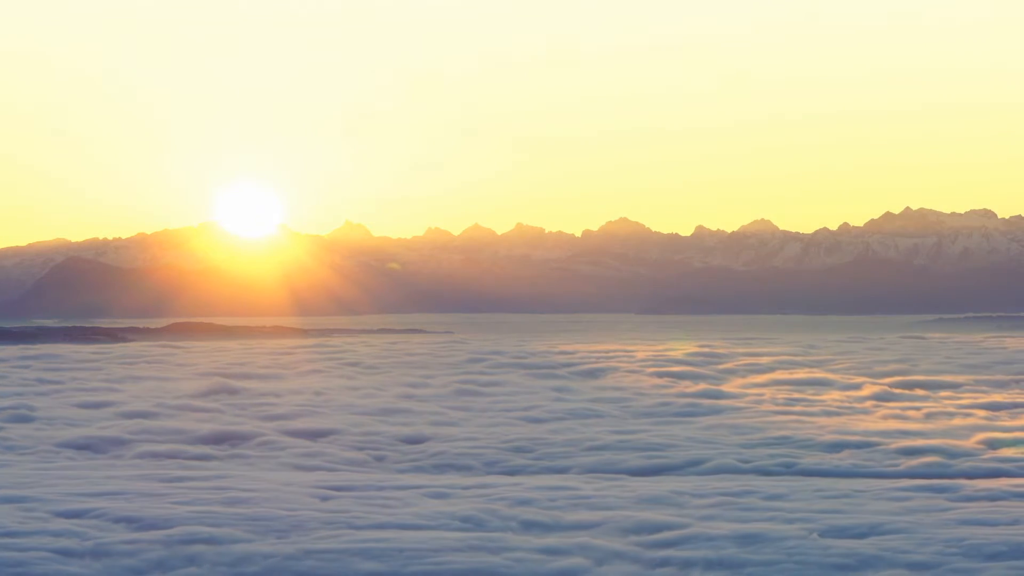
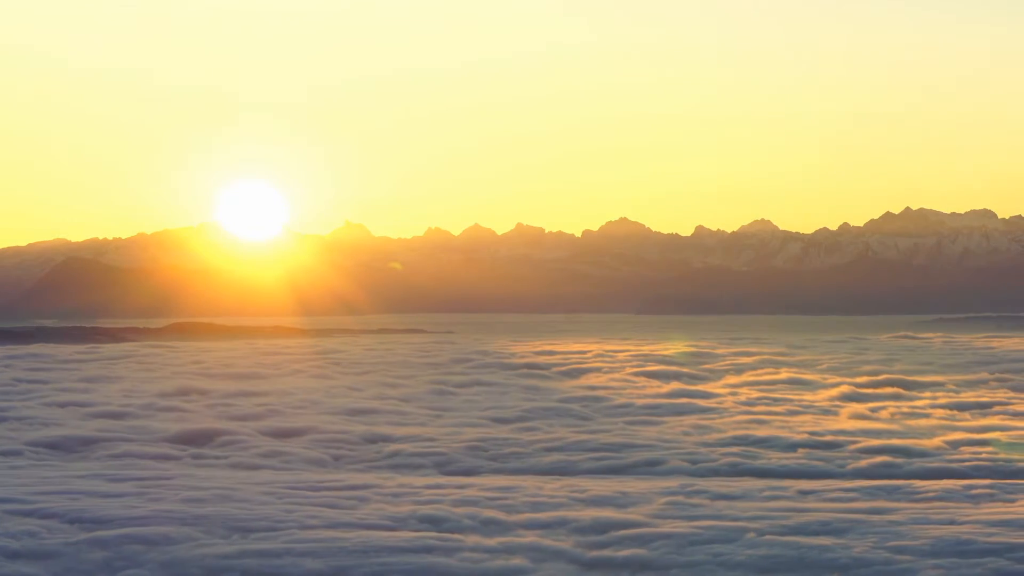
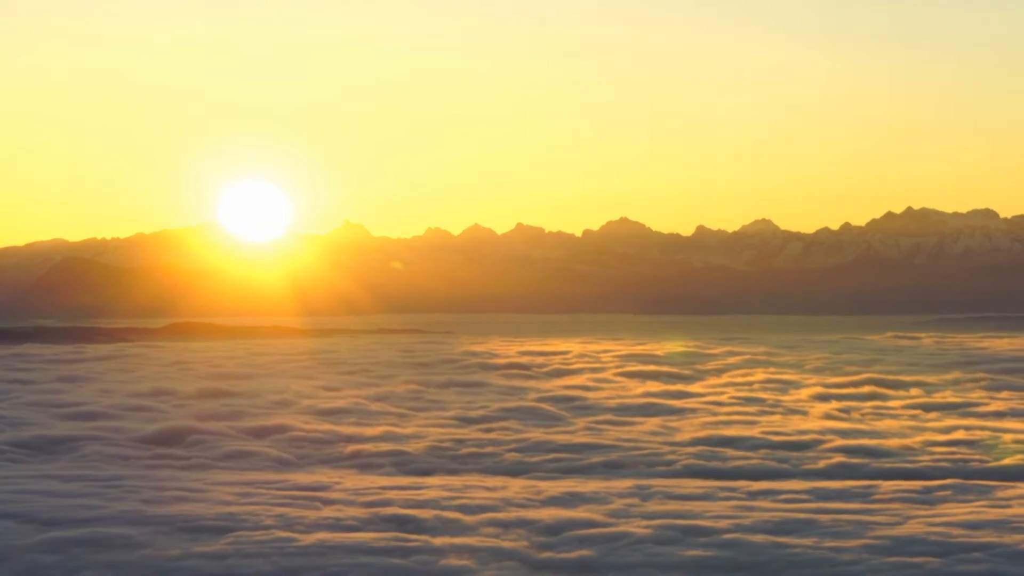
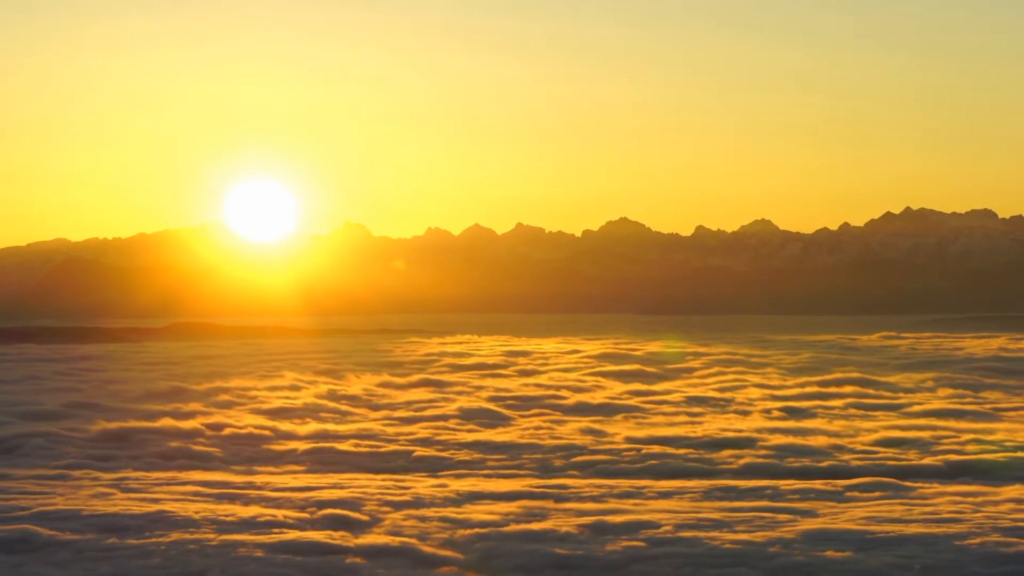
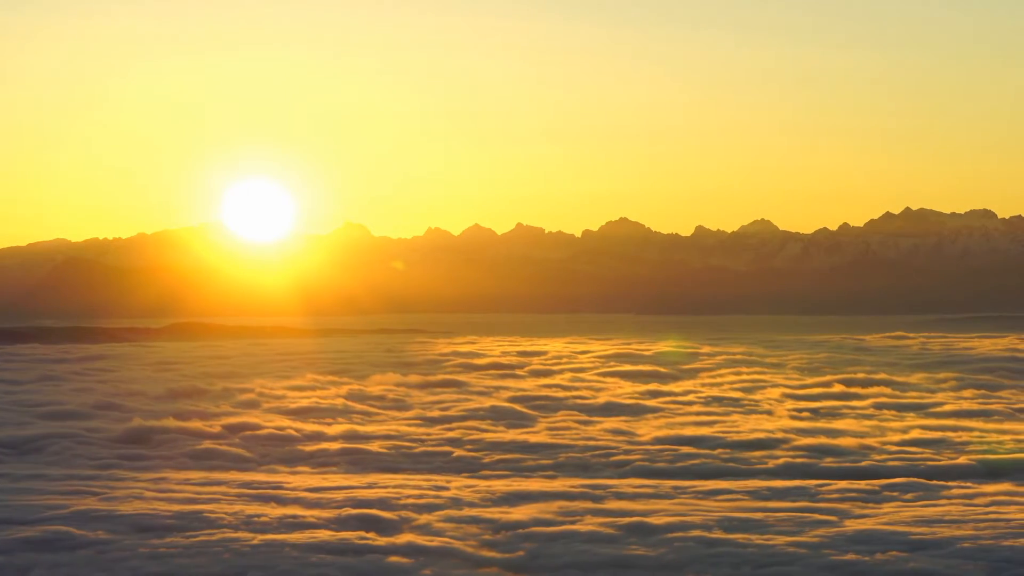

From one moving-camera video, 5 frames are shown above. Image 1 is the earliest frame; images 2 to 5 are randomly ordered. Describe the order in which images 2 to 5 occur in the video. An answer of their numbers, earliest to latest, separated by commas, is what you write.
2, 3, 5, 4
